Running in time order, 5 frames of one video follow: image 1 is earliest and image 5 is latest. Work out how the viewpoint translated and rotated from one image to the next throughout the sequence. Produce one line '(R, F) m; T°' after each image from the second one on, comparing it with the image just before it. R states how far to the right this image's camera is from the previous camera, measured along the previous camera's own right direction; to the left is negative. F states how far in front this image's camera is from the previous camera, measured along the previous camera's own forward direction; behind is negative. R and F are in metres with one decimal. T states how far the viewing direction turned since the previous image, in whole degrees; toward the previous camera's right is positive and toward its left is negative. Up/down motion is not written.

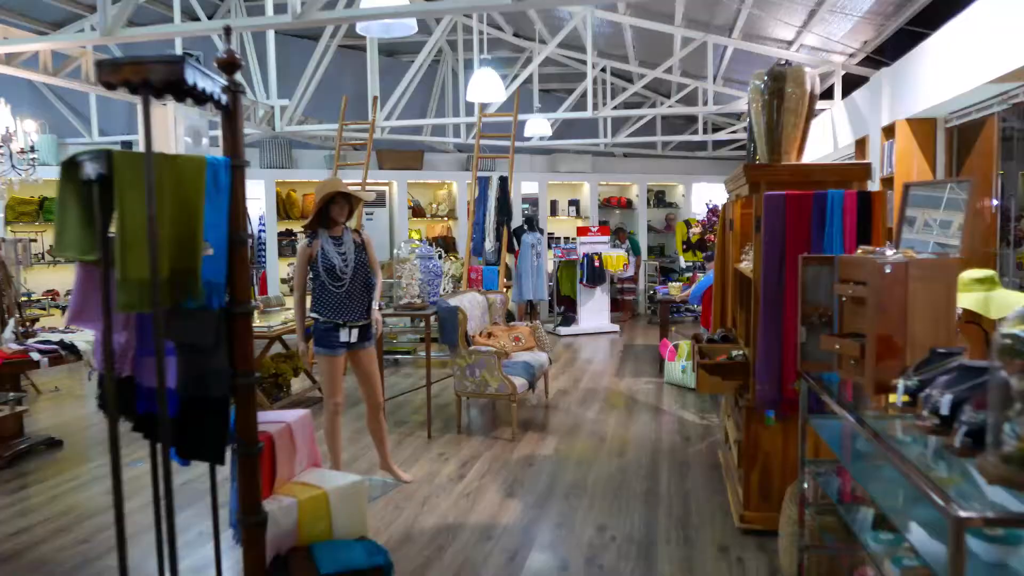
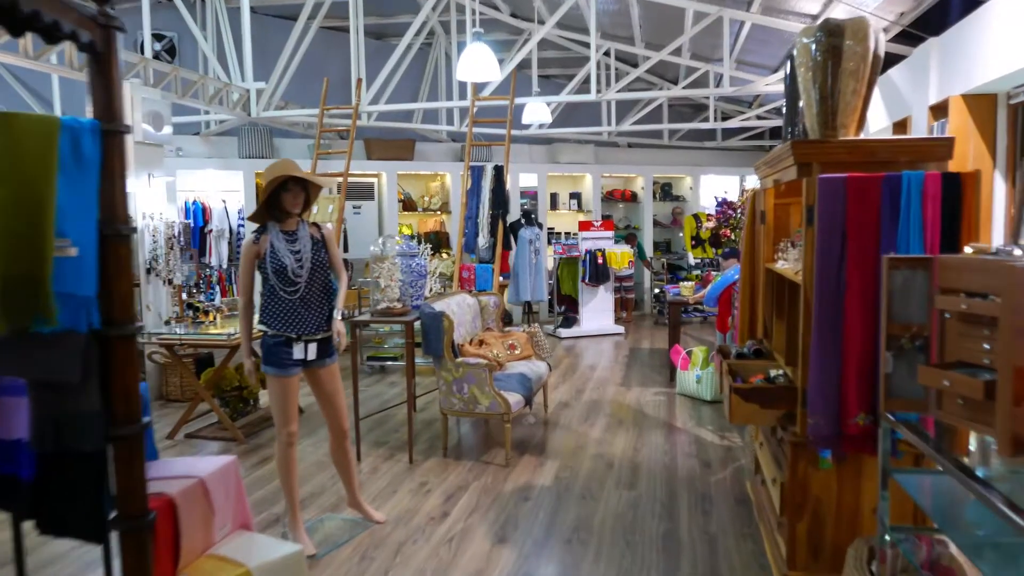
(0.0, +0.6) m; 0°
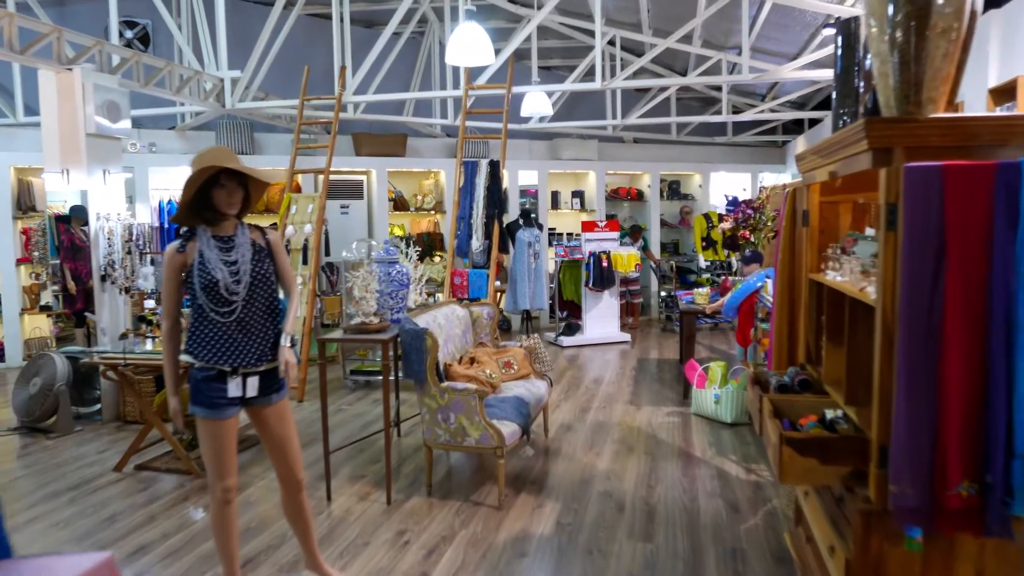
(0.0, +0.6) m; 0°
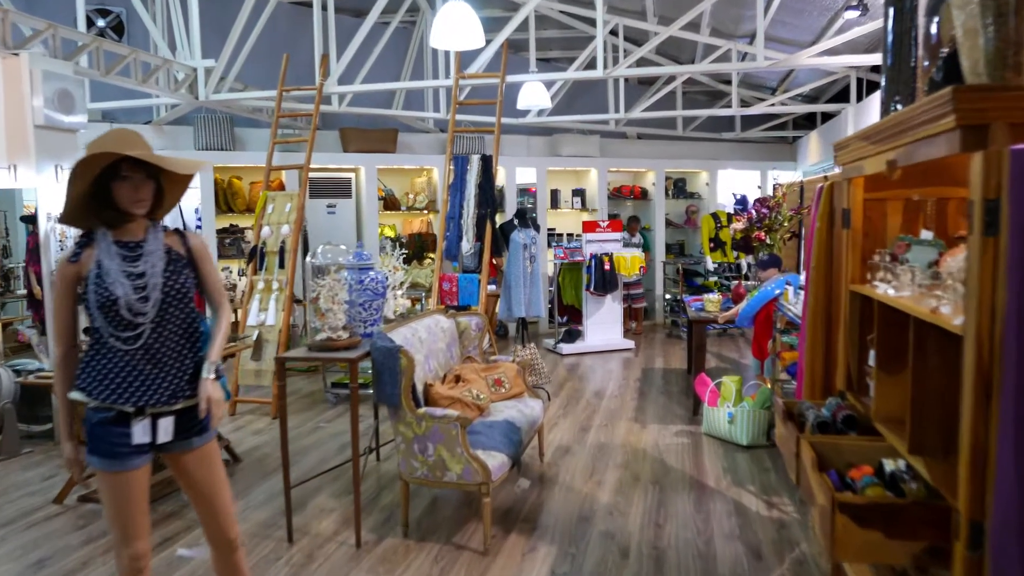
(+0.1, +0.5) m; 0°
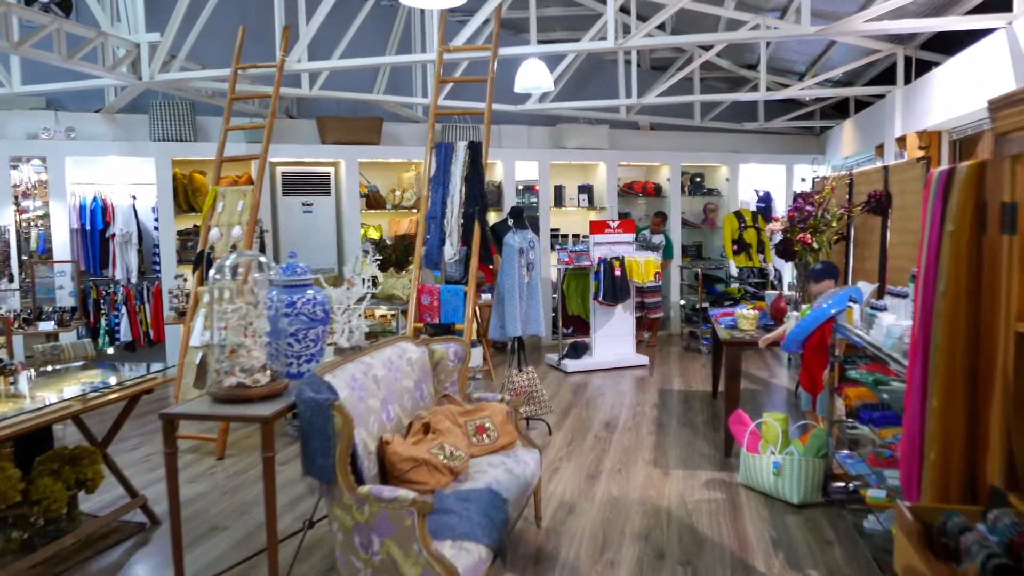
(+0.1, +0.9) m; 0°
